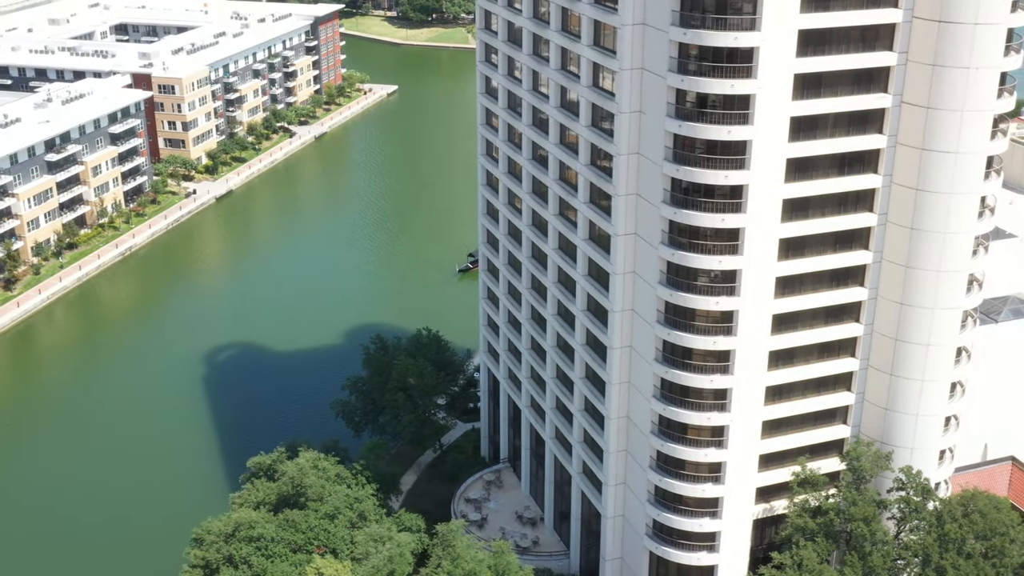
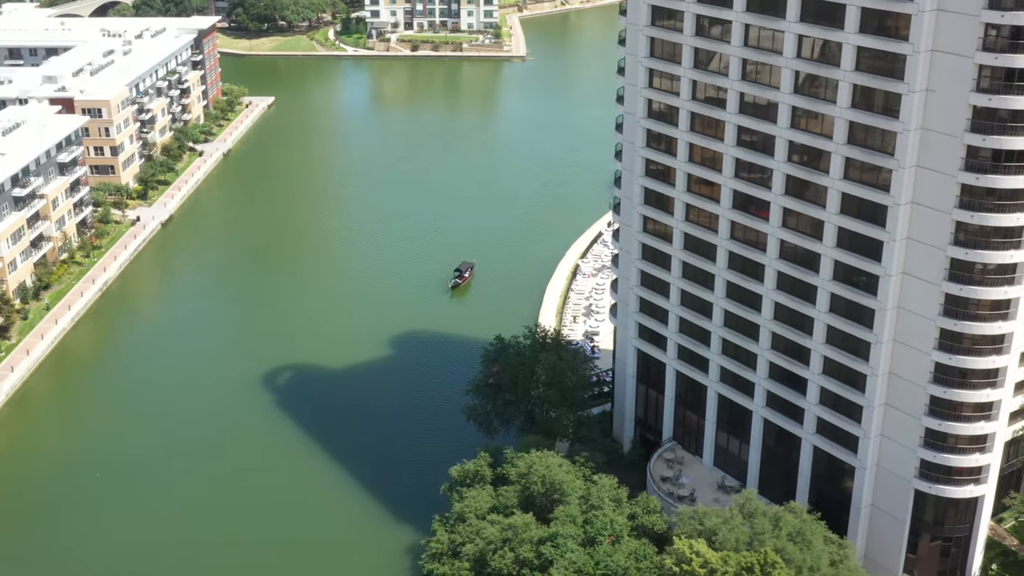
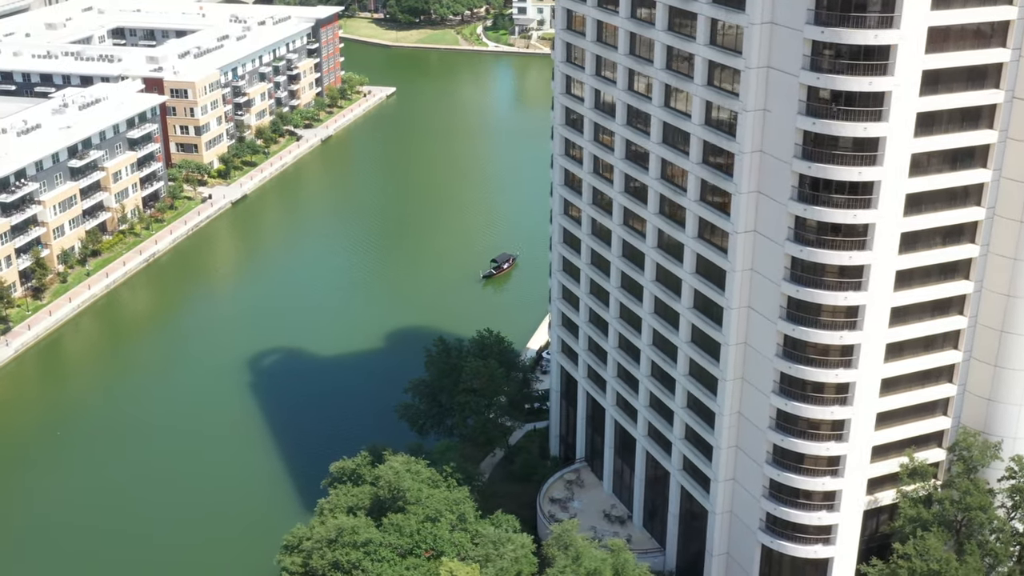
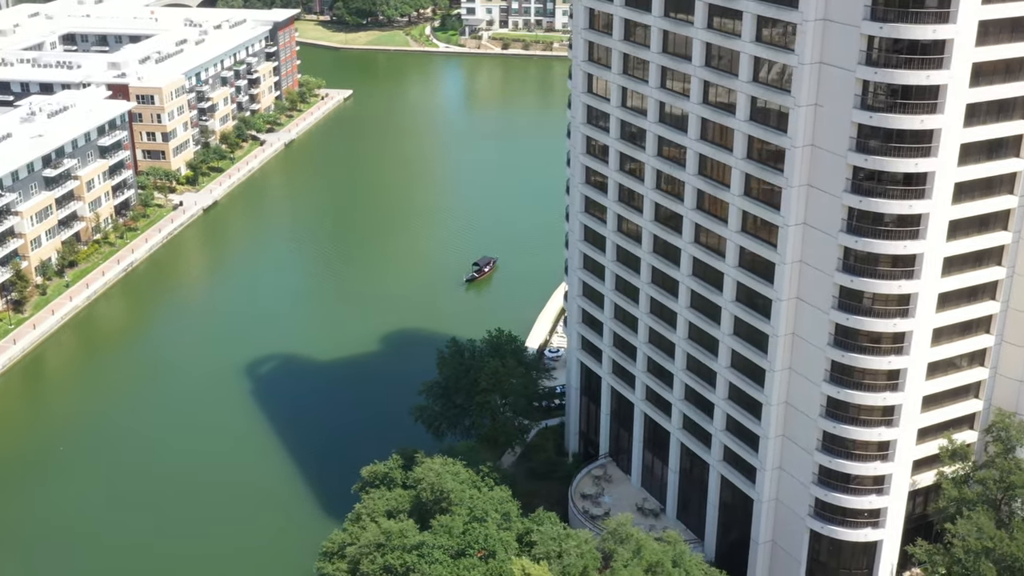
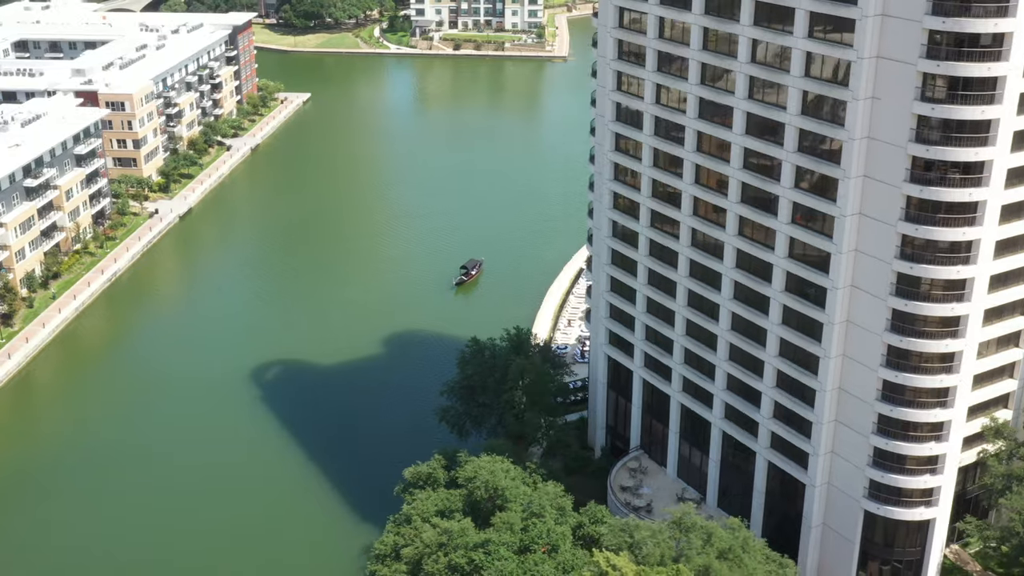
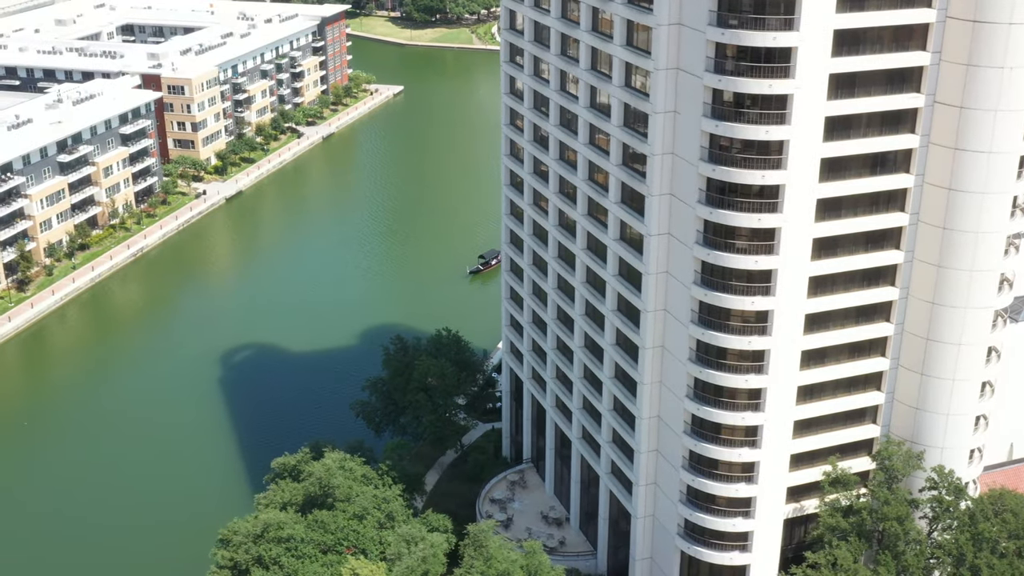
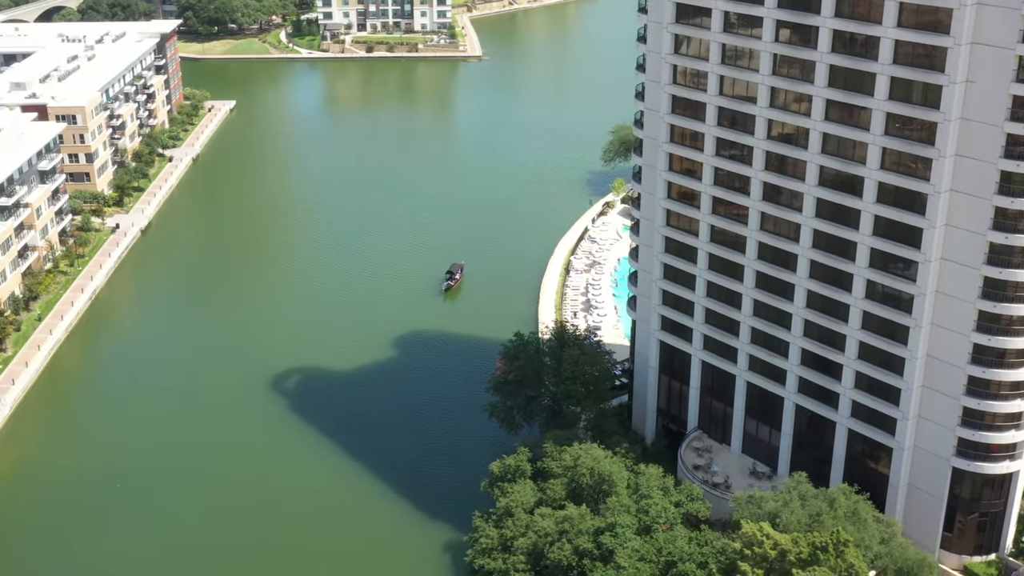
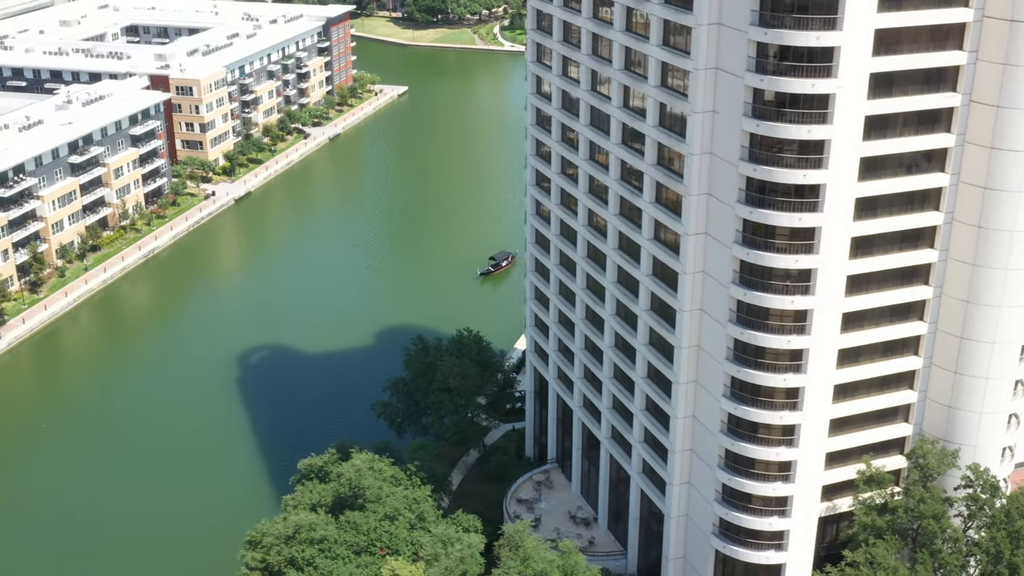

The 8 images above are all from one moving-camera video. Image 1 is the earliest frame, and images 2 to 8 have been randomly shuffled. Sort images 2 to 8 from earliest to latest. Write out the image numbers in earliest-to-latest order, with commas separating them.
6, 8, 3, 4, 5, 2, 7
